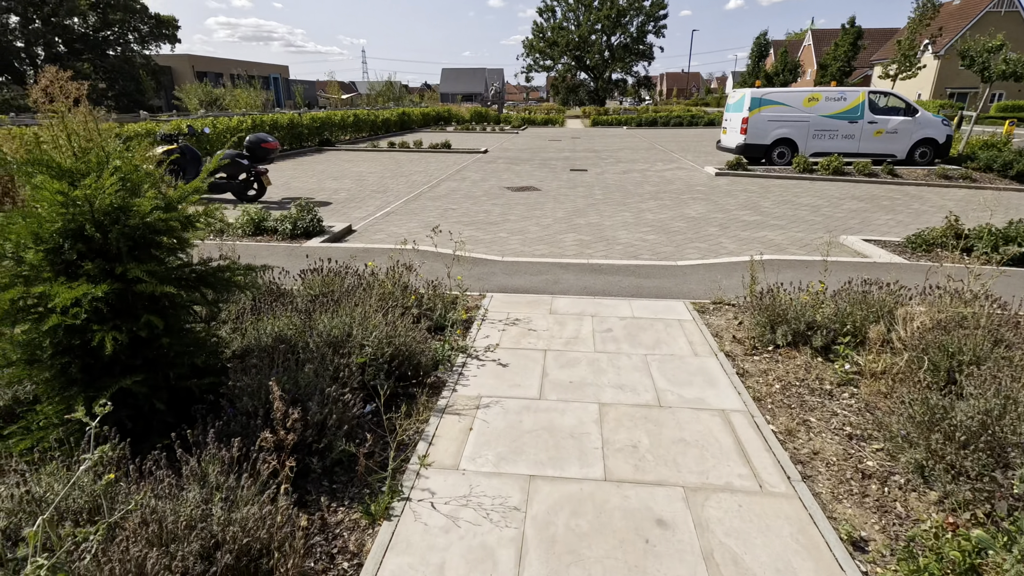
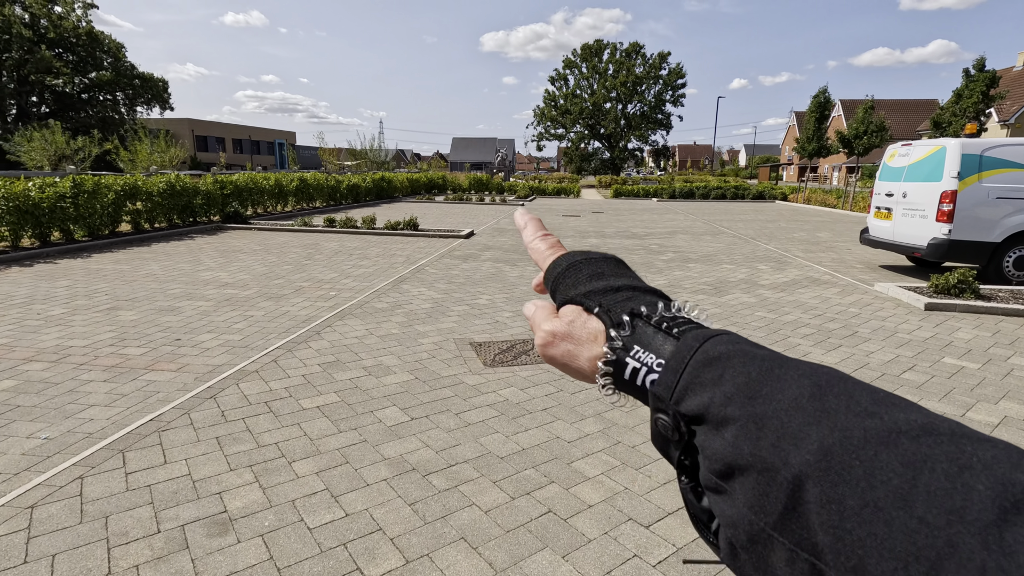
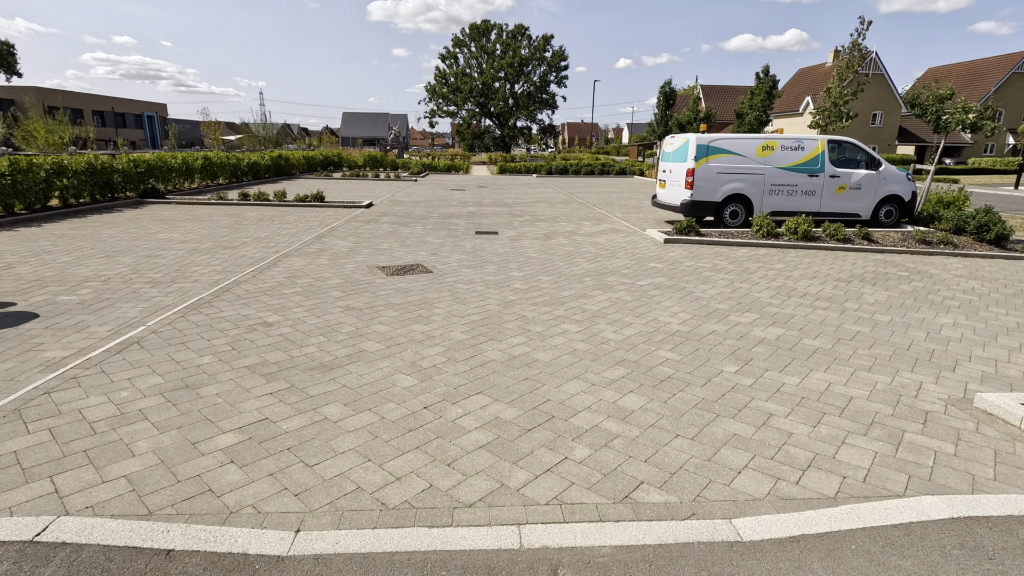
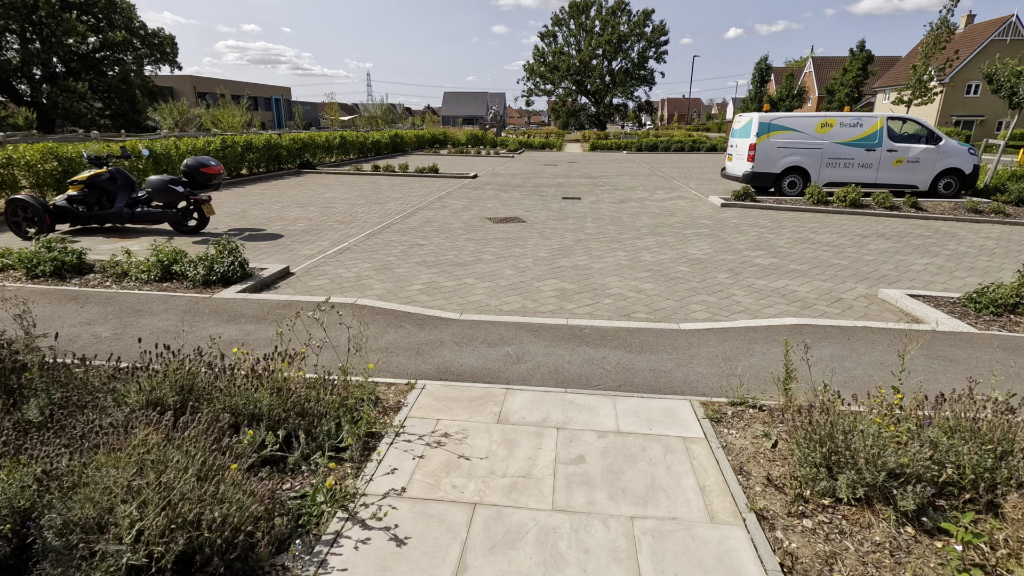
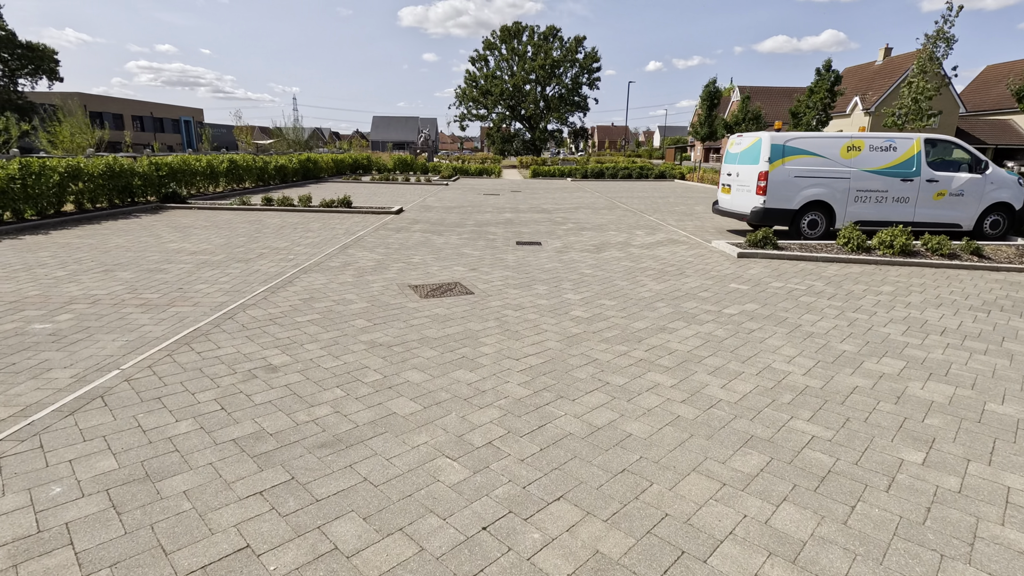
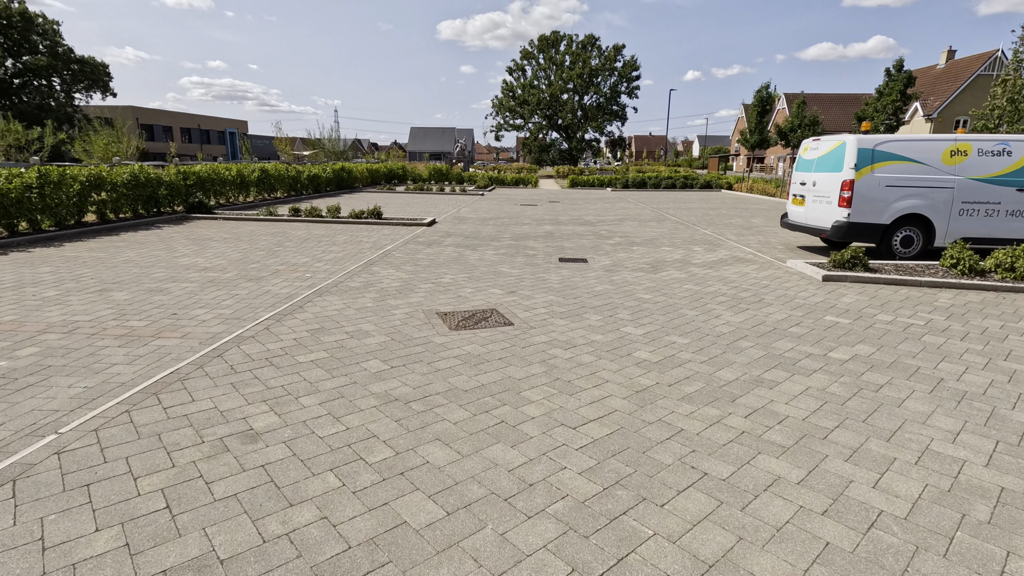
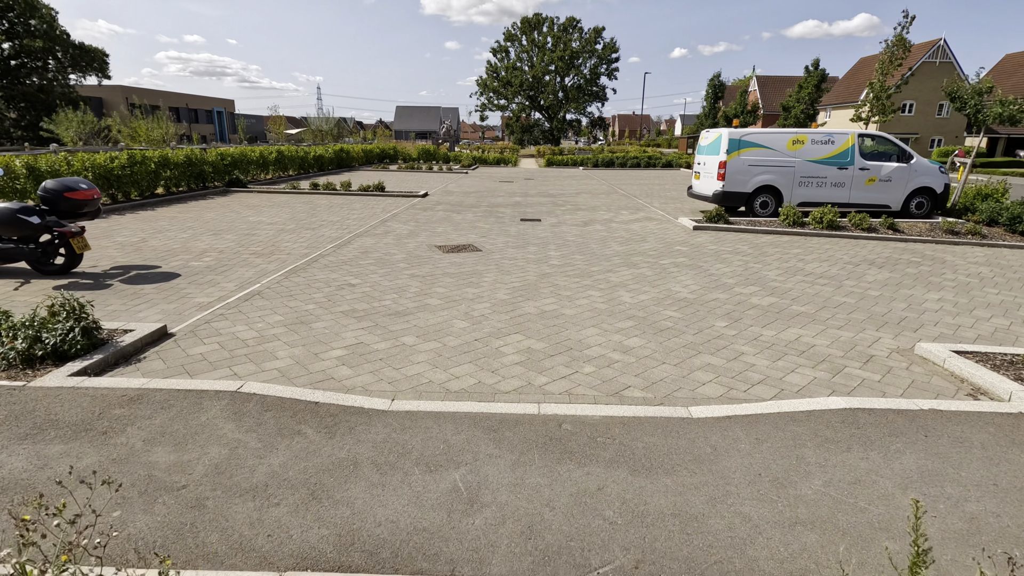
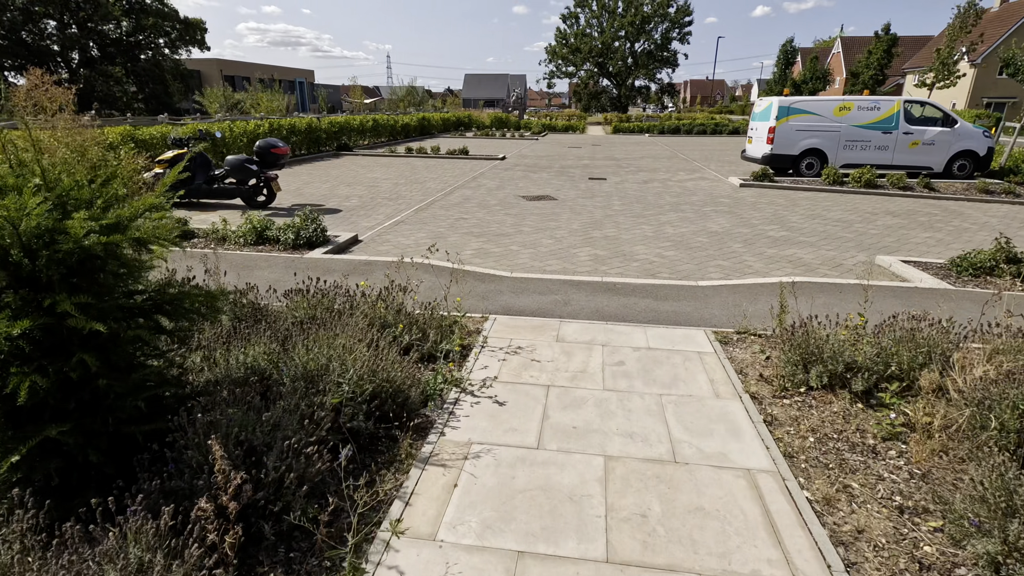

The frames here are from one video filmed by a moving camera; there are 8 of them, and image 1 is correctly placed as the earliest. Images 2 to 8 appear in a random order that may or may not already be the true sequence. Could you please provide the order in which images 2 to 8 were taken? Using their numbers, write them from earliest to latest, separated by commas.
8, 4, 7, 3, 5, 6, 2
